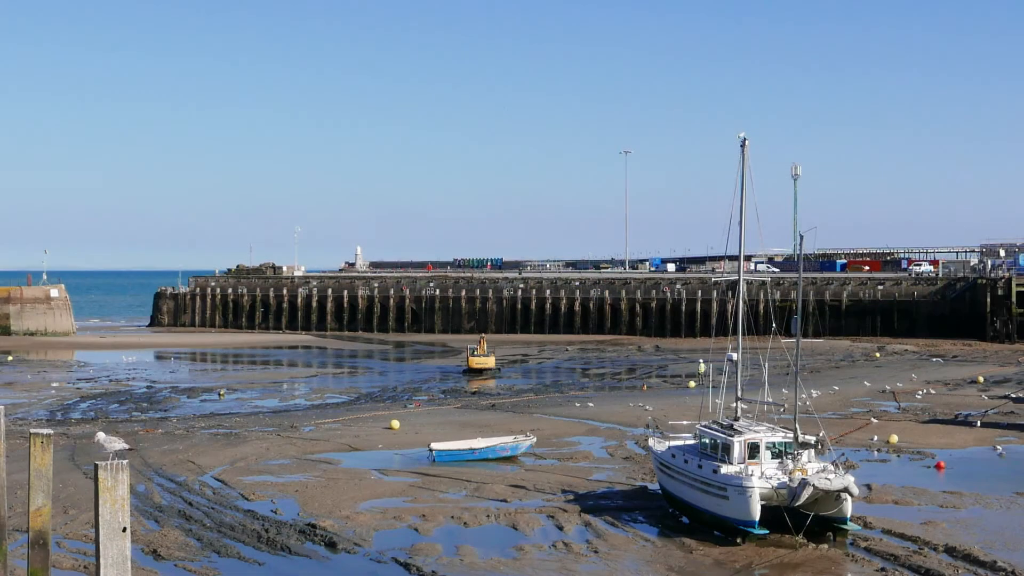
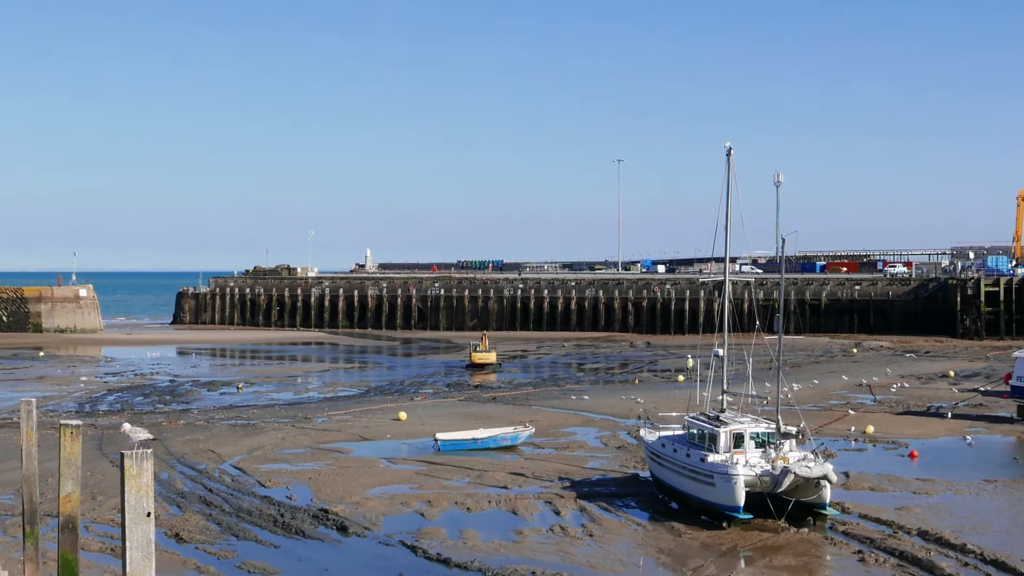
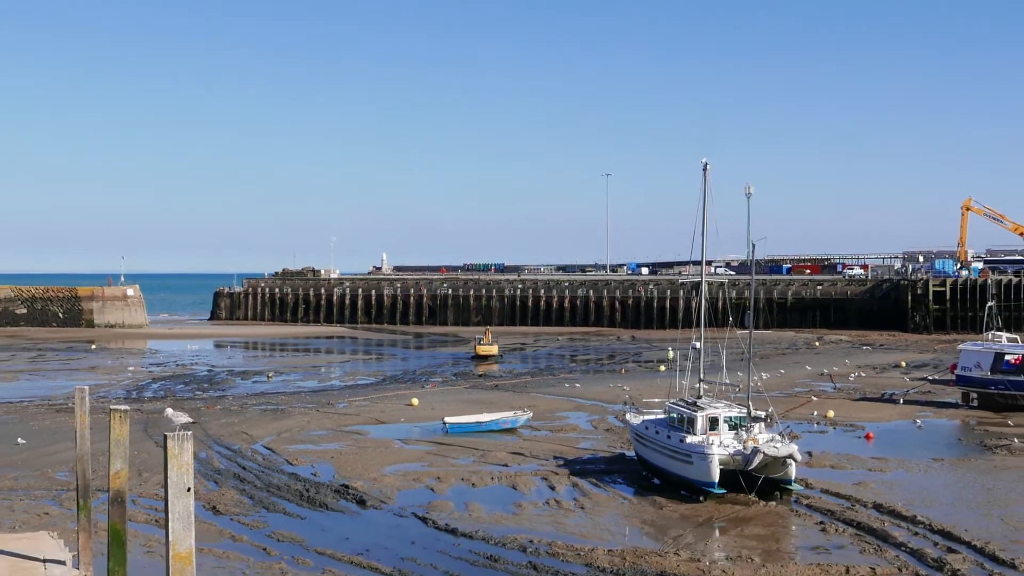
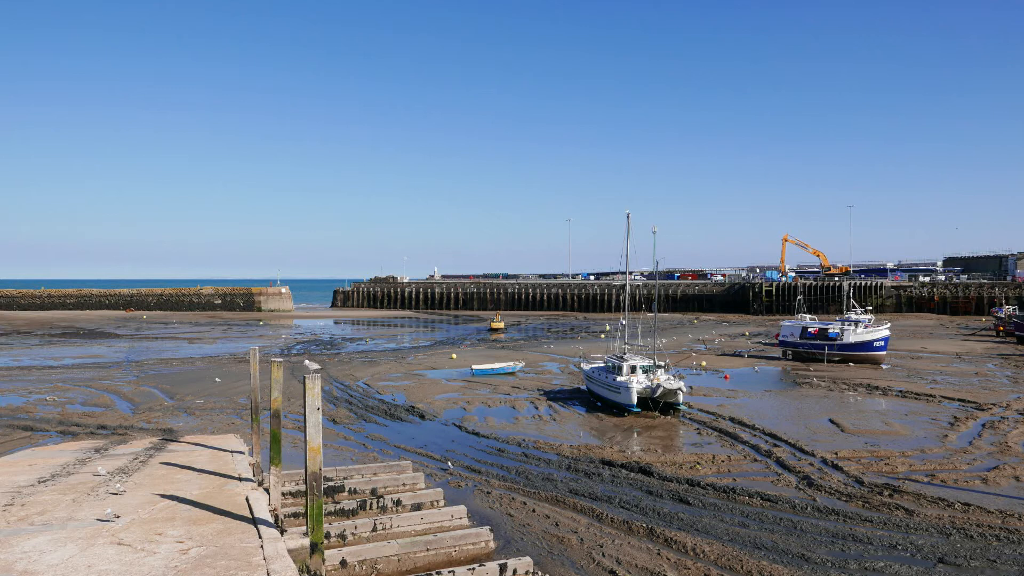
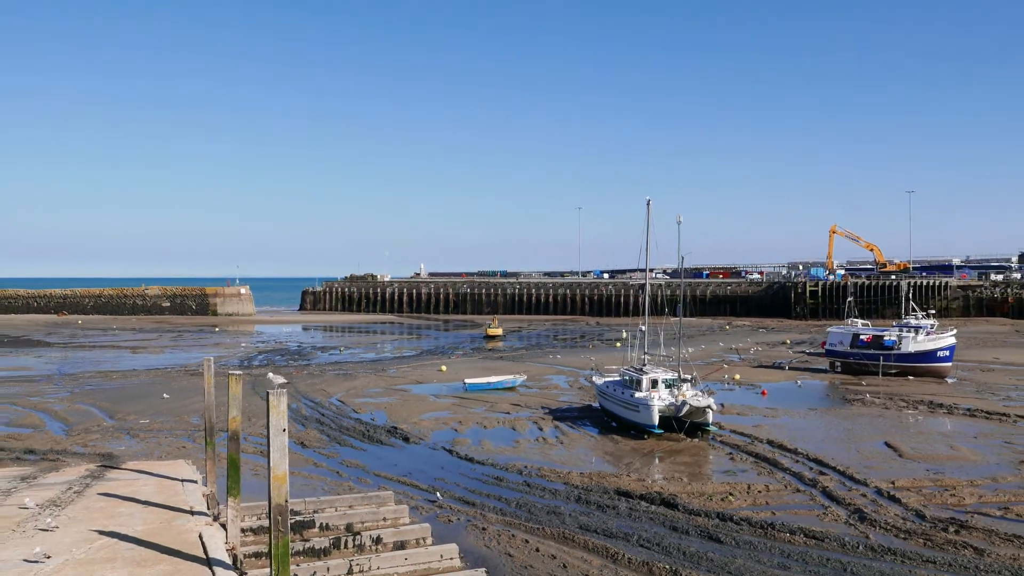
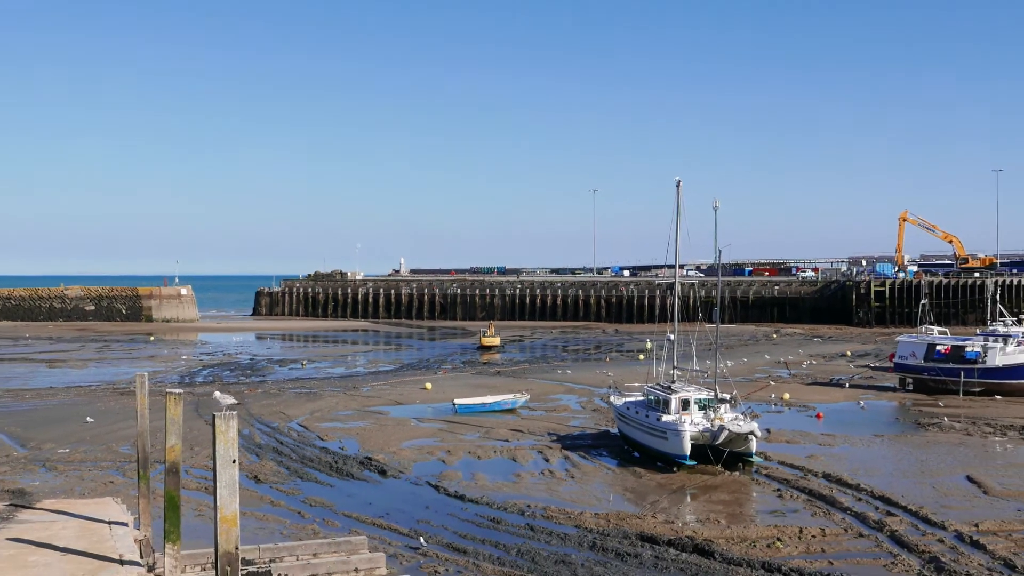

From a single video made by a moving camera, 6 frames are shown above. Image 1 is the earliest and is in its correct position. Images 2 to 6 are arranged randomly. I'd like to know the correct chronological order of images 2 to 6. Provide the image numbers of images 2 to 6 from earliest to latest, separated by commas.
2, 3, 6, 5, 4
